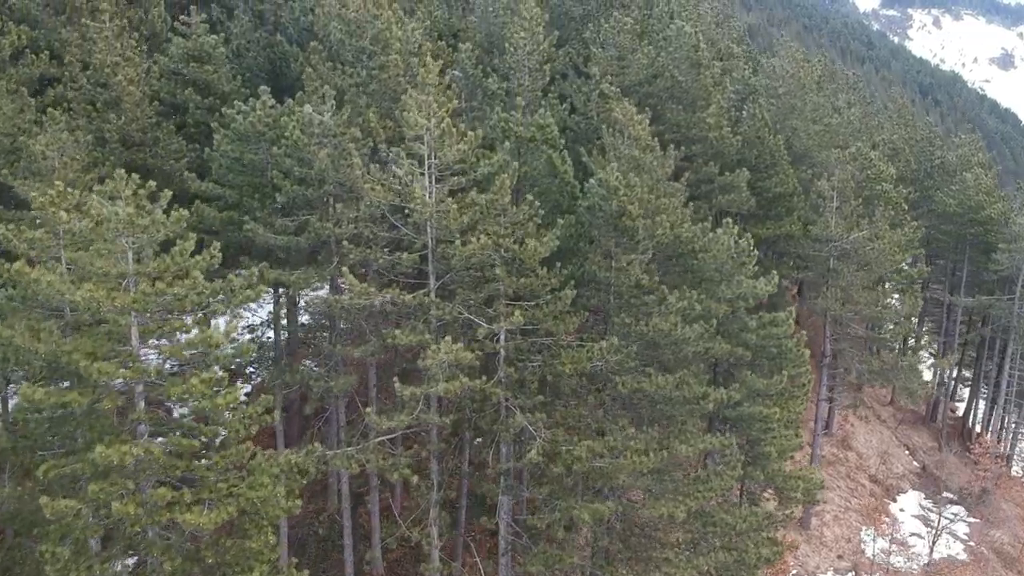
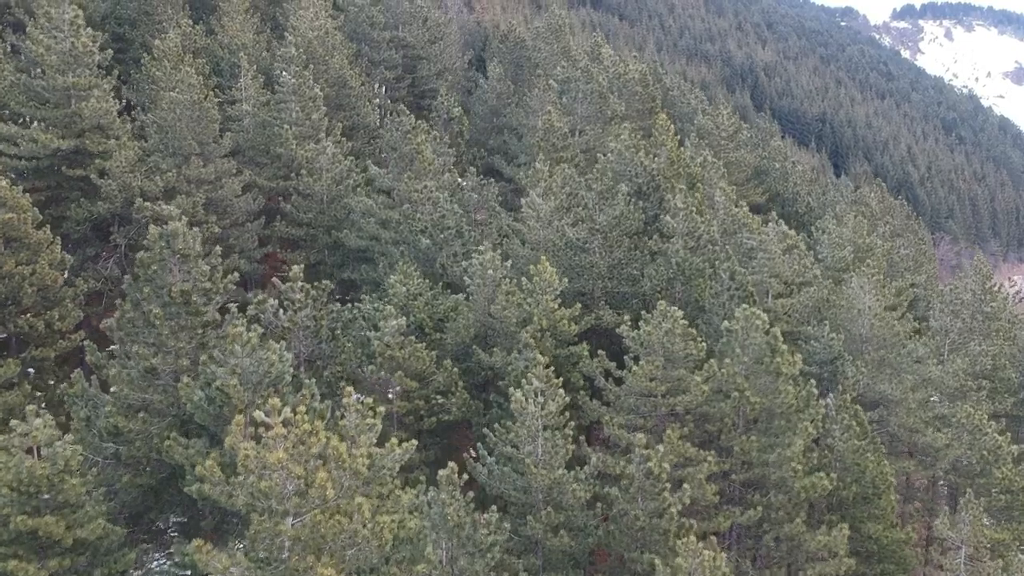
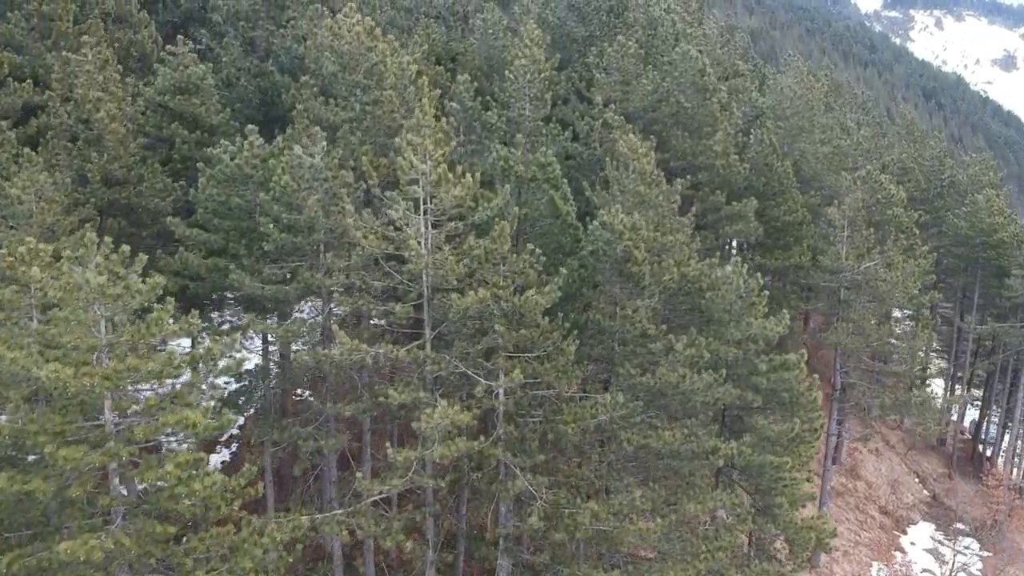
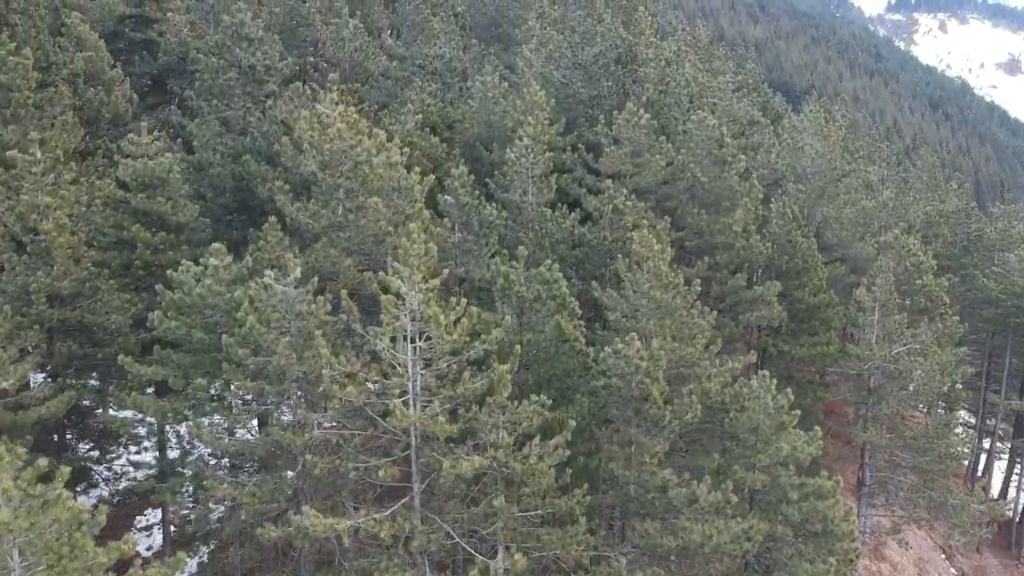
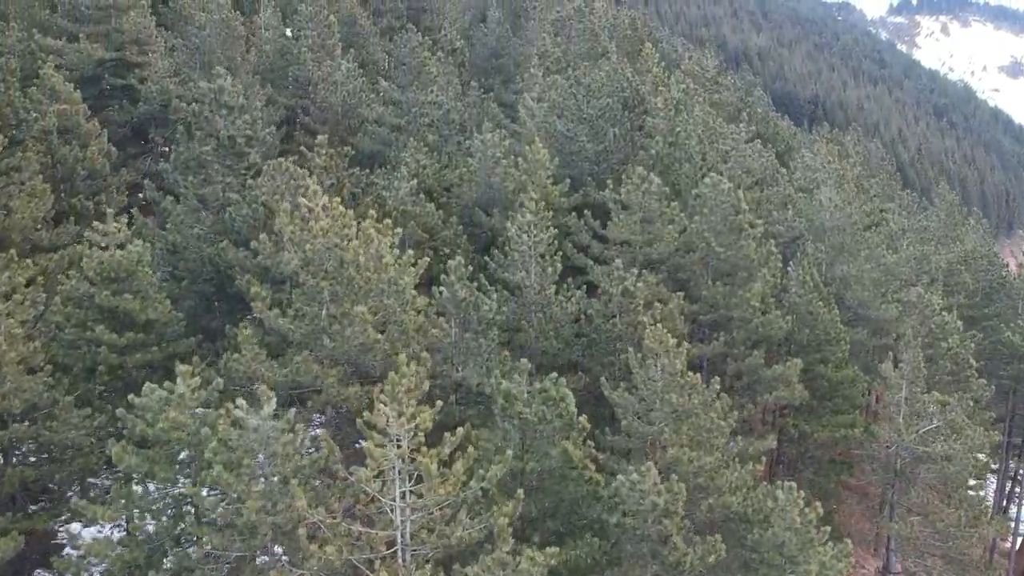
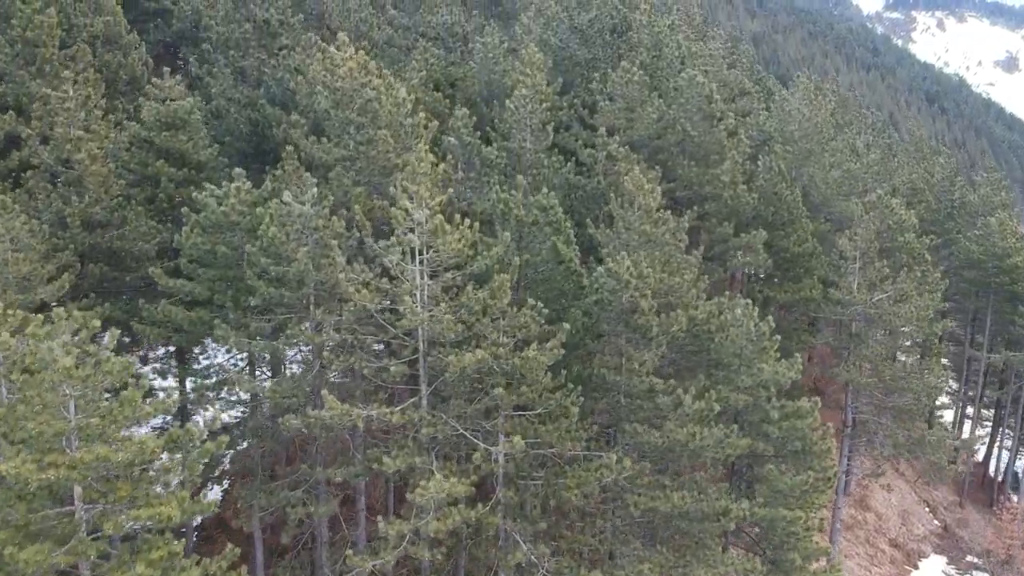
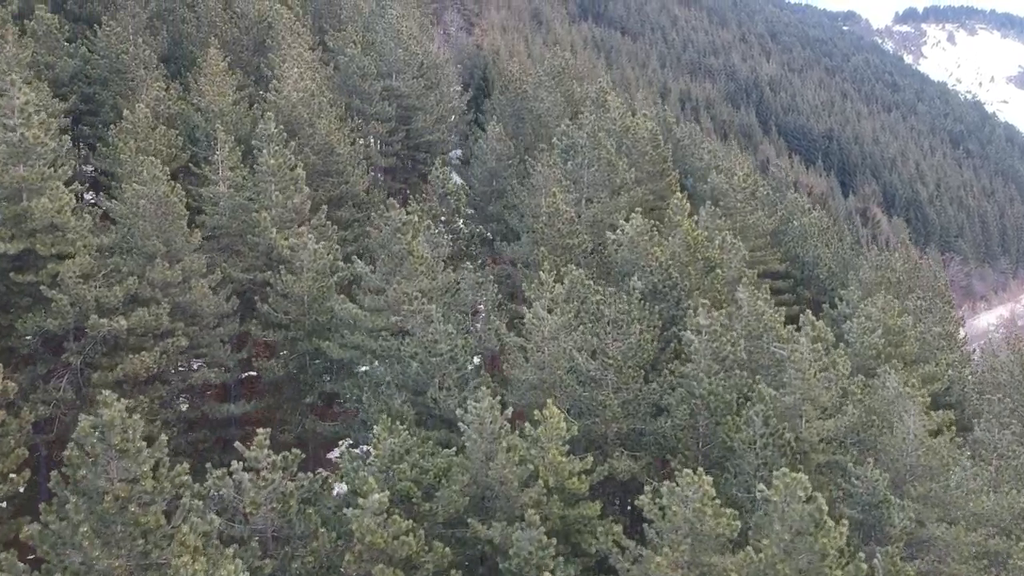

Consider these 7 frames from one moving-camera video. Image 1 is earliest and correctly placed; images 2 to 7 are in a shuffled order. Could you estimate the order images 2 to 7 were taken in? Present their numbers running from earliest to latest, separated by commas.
3, 6, 4, 5, 2, 7
